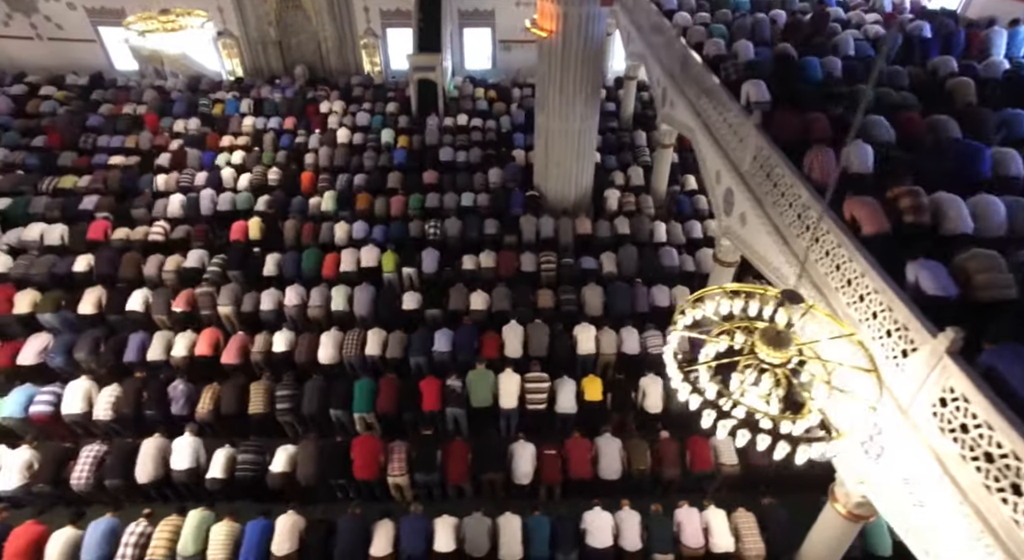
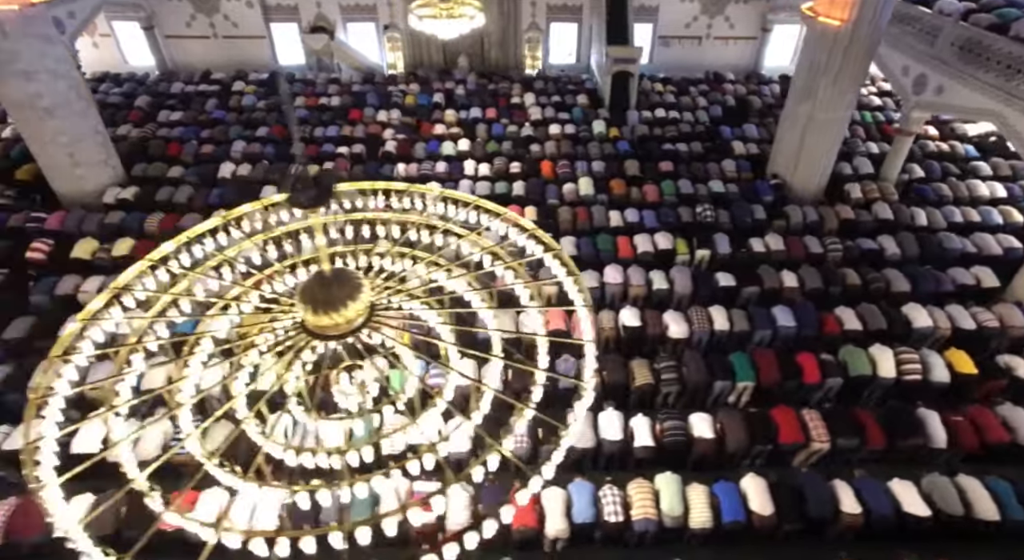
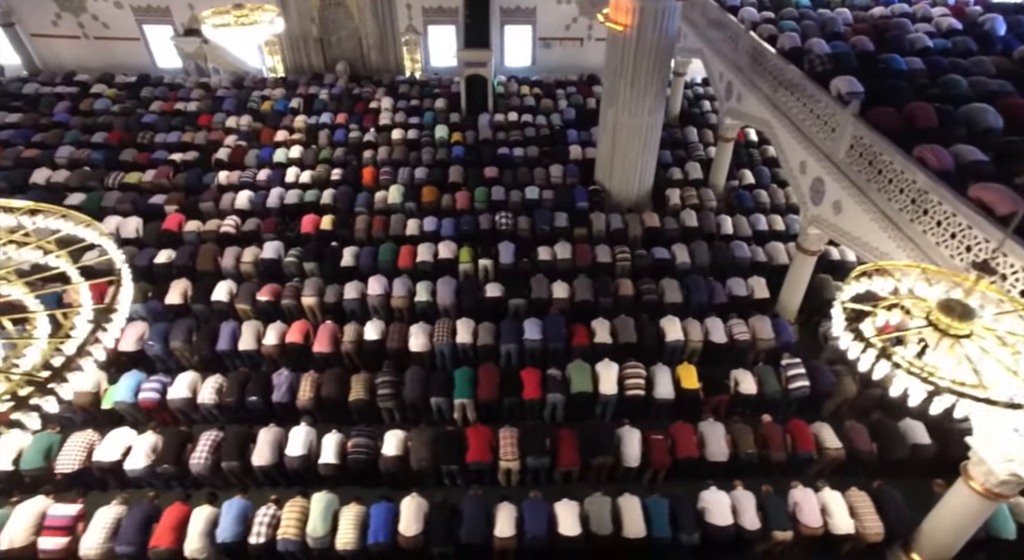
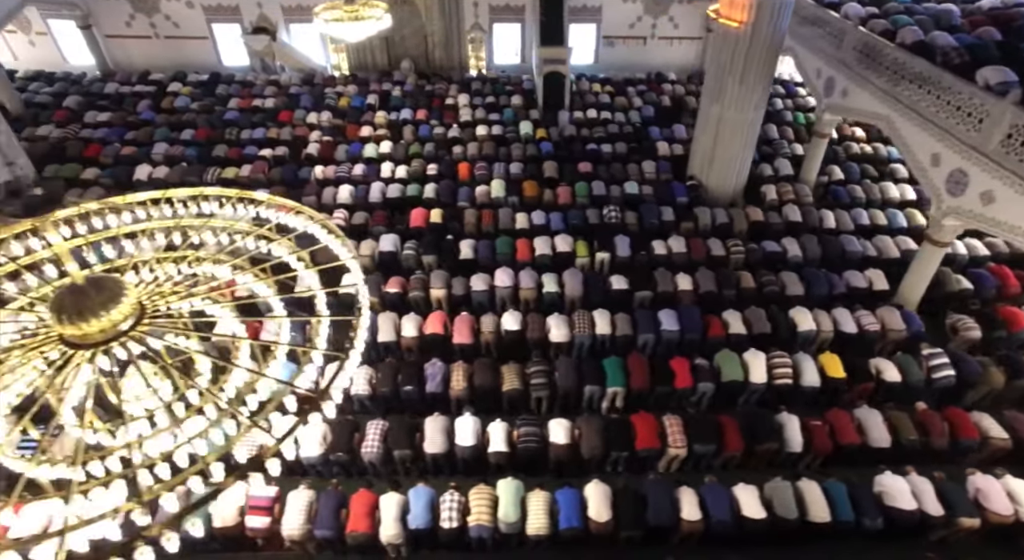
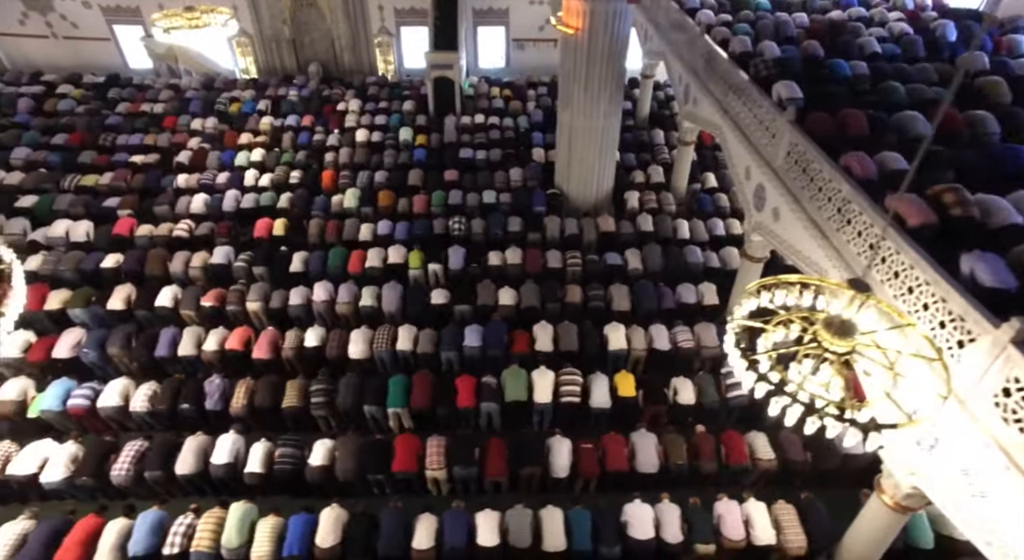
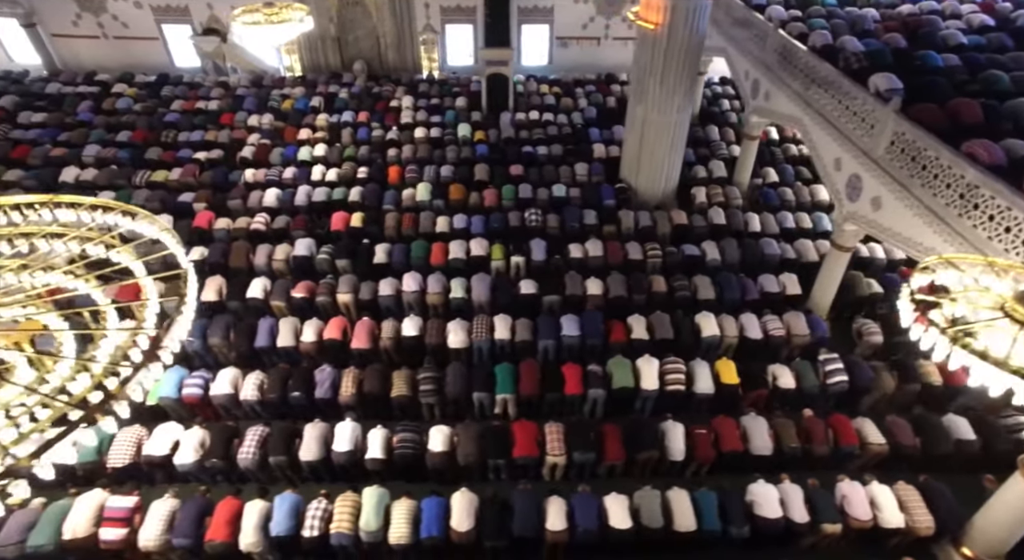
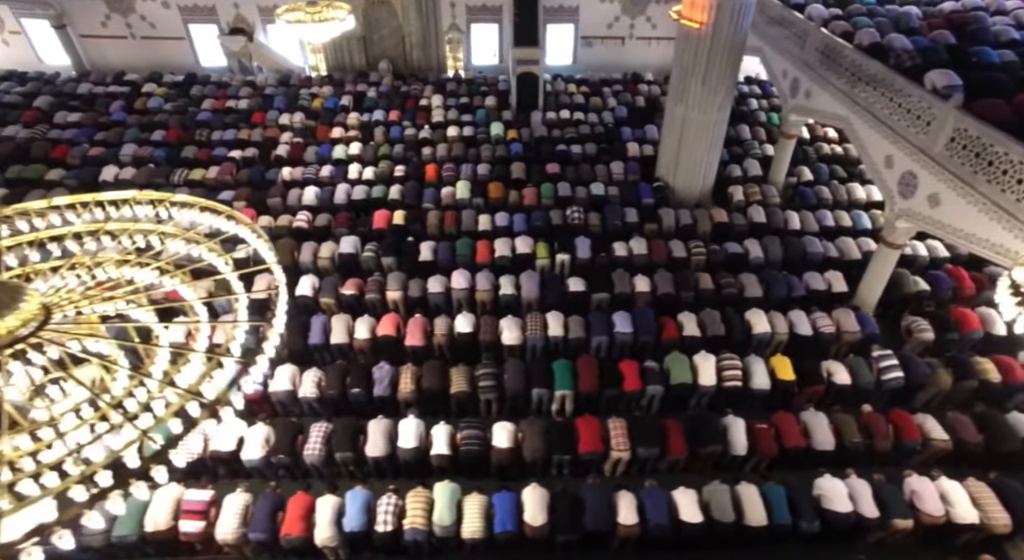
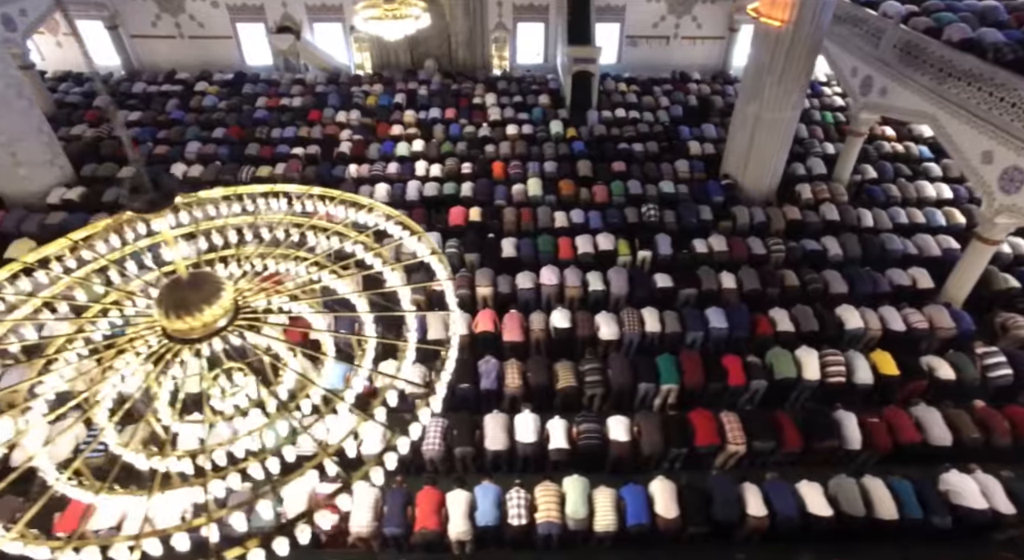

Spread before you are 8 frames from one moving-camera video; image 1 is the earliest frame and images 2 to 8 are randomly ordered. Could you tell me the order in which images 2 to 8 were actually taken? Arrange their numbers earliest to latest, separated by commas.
5, 3, 6, 7, 4, 8, 2
